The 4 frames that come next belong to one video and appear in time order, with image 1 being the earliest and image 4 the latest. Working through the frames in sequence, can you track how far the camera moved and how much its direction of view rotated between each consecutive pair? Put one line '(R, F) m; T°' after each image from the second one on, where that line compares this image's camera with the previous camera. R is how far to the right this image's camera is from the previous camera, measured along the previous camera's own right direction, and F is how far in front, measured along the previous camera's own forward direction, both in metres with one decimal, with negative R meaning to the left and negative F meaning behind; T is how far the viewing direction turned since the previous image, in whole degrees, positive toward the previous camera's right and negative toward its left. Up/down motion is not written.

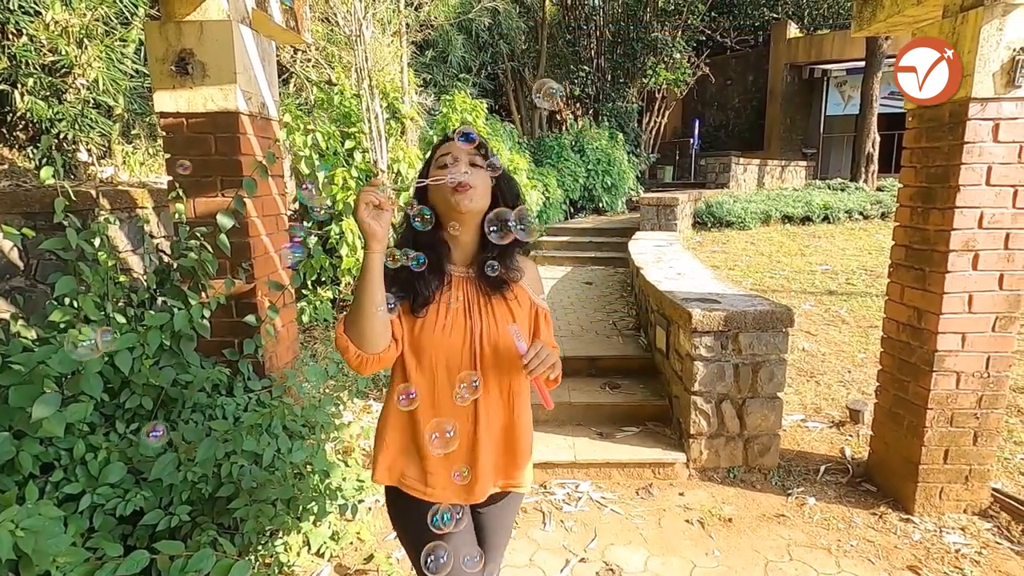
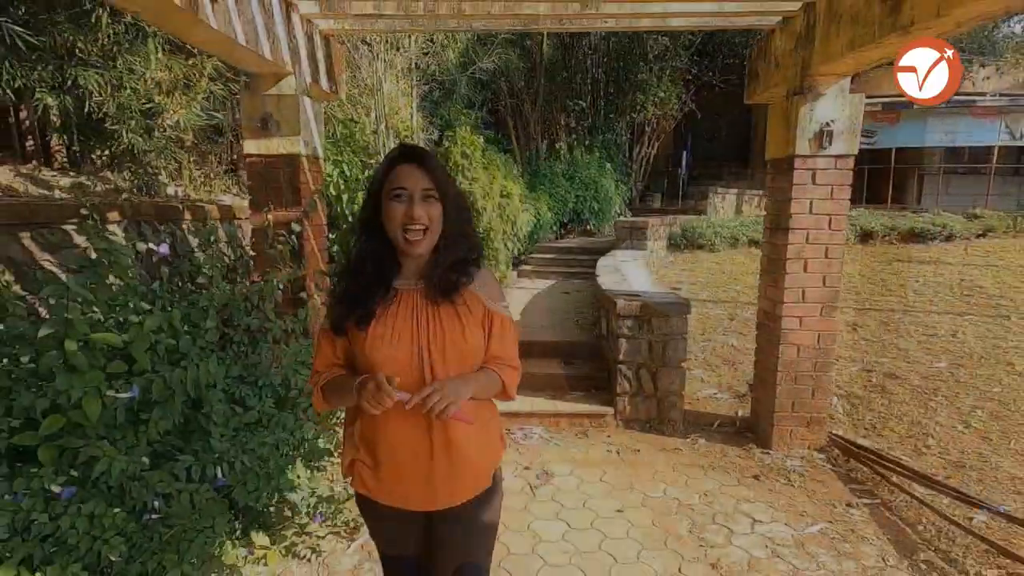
(+0.2, -1.0) m; 0°
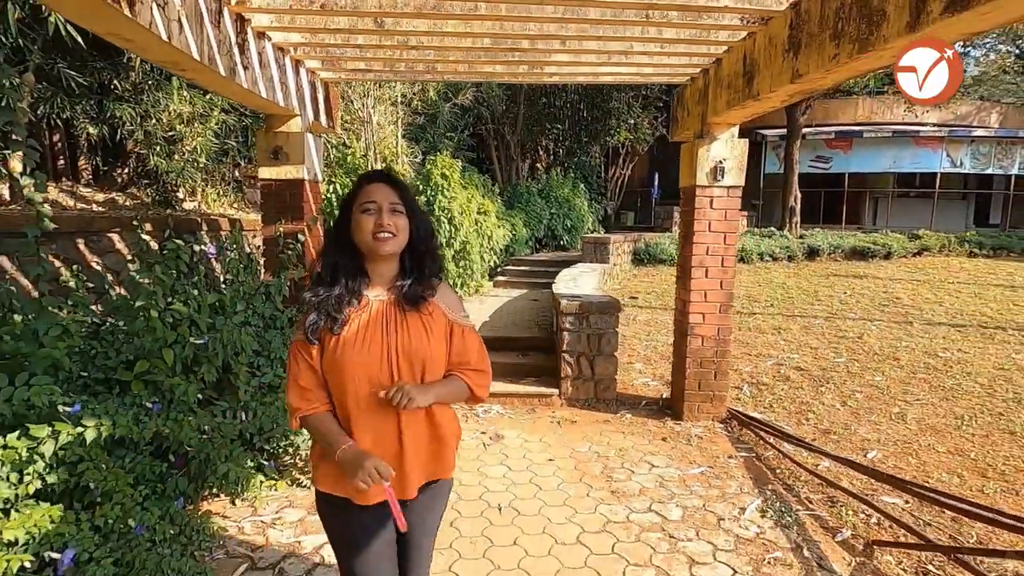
(+0.2, -0.8) m; +1°
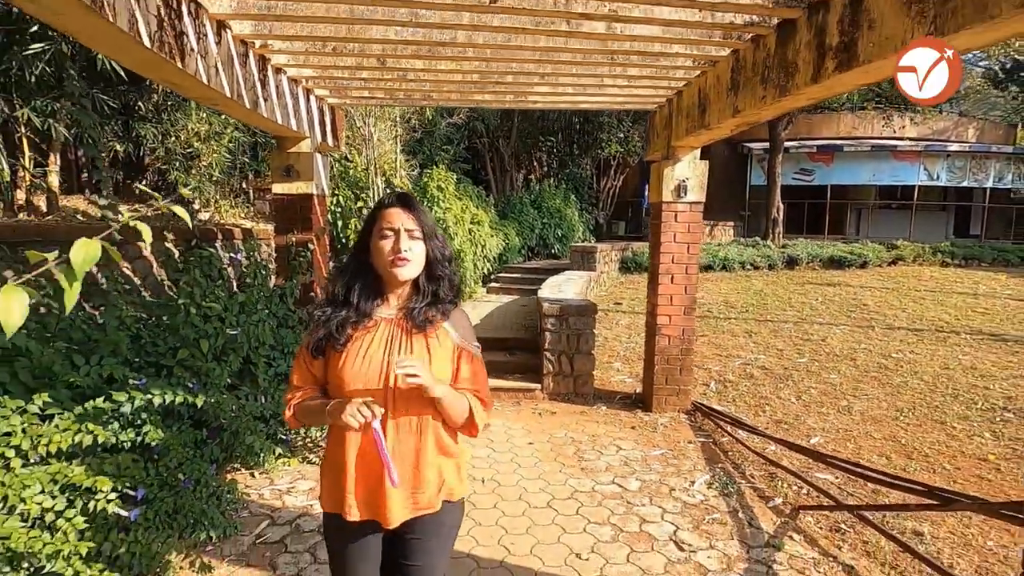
(+0.1, -0.5) m; 0°
